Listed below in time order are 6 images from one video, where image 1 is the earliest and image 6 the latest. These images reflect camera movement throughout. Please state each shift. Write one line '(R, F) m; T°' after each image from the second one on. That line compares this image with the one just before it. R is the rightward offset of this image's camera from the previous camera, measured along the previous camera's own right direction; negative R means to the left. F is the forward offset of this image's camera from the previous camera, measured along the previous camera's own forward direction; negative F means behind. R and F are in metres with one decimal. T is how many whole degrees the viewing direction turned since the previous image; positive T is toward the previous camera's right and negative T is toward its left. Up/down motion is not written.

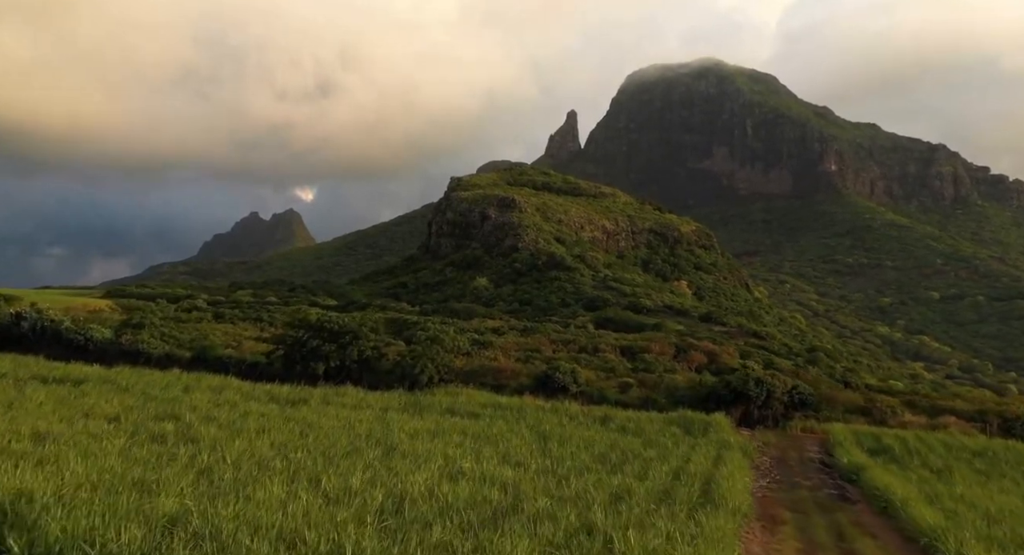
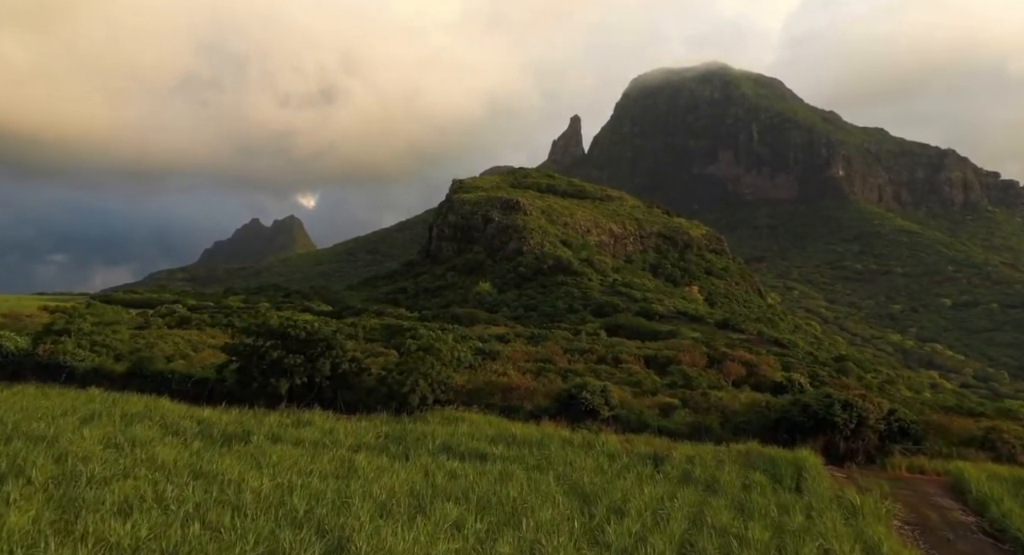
(-0.3, +4.9) m; 0°
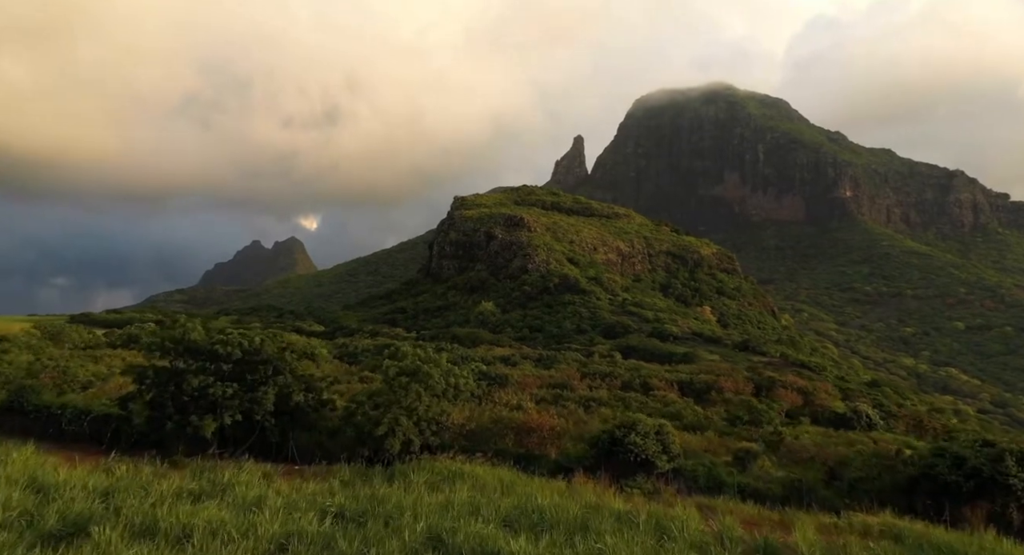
(-0.3, +5.2) m; 0°
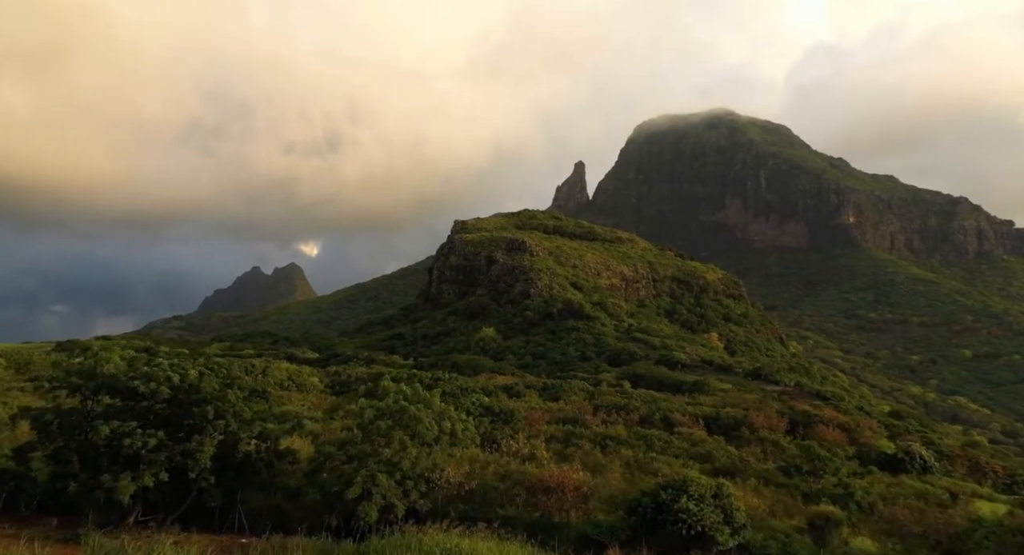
(-0.2, +3.0) m; 0°
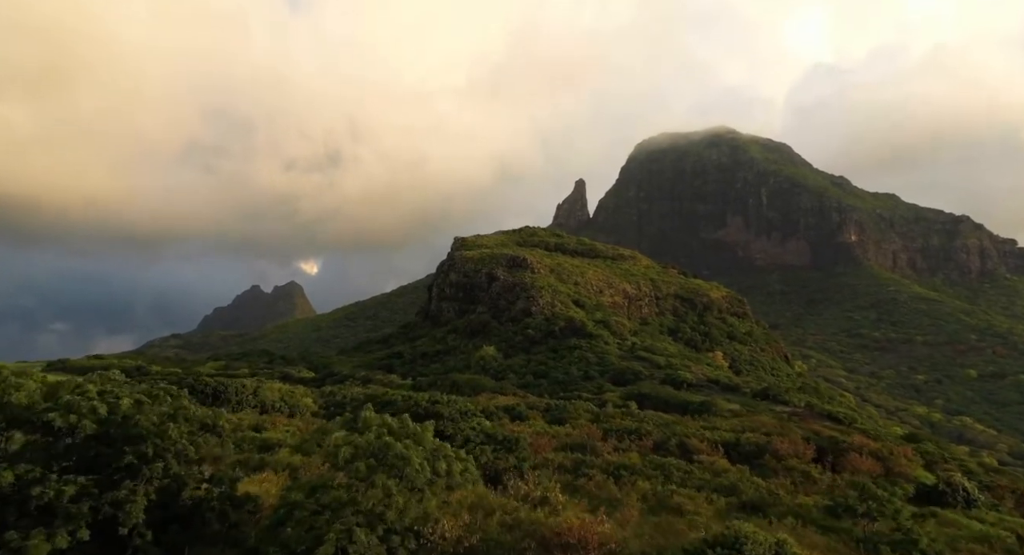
(-0.1, +1.9) m; 0°
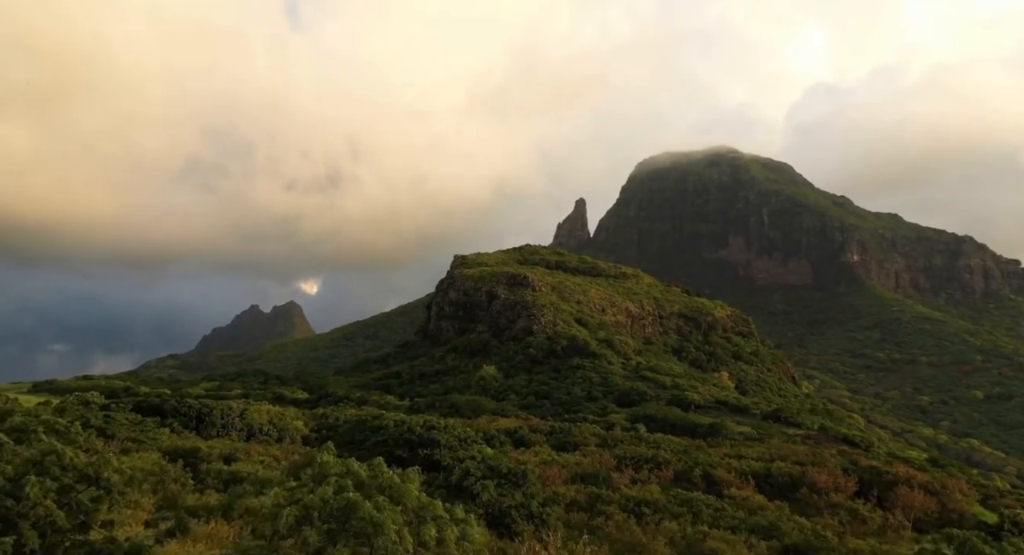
(-0.2, +2.5) m; 0°
